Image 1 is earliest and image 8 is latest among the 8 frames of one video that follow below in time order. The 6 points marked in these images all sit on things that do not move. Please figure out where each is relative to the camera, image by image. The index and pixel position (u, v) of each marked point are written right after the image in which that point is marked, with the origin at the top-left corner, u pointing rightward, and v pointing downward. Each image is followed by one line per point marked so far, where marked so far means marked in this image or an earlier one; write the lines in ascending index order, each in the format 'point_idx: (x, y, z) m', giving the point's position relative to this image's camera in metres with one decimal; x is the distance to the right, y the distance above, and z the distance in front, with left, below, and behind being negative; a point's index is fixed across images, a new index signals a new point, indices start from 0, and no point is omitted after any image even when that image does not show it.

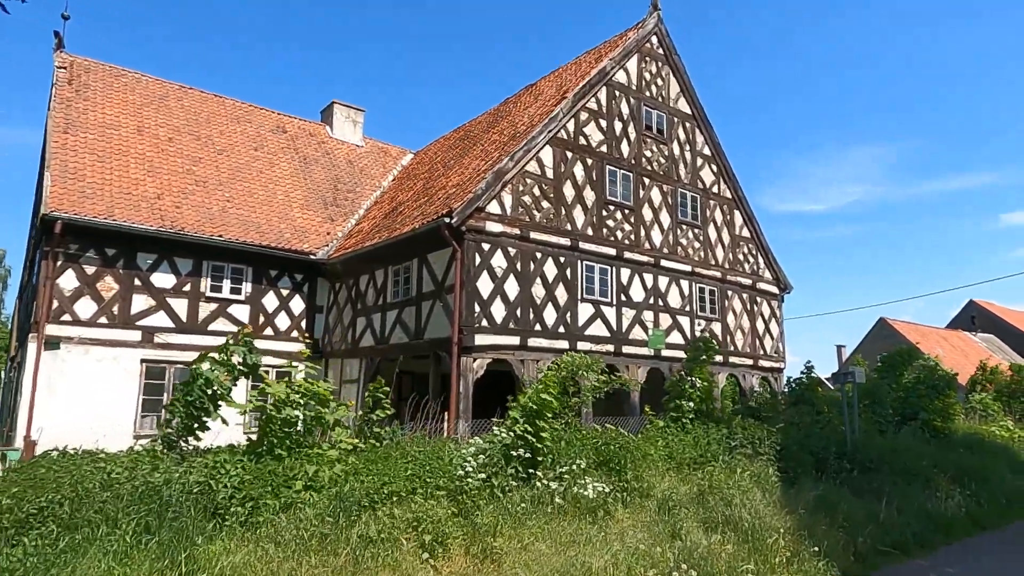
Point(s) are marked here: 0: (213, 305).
0: (-7.4, -0.4, +16.3) m
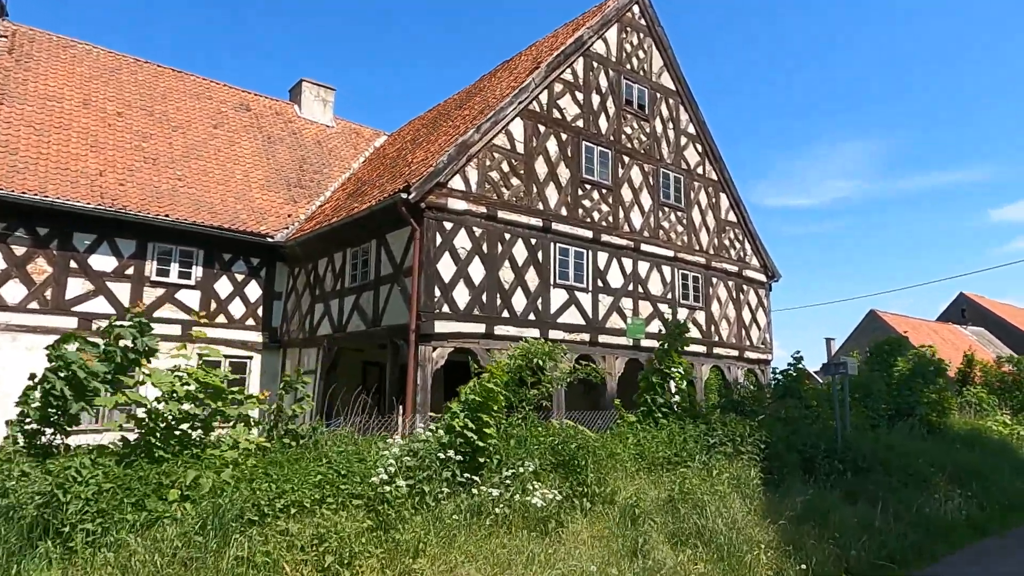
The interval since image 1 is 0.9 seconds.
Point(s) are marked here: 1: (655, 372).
0: (-8.1, 0.0, +15.2) m
1: (+2.2, -1.3, +10.6) m
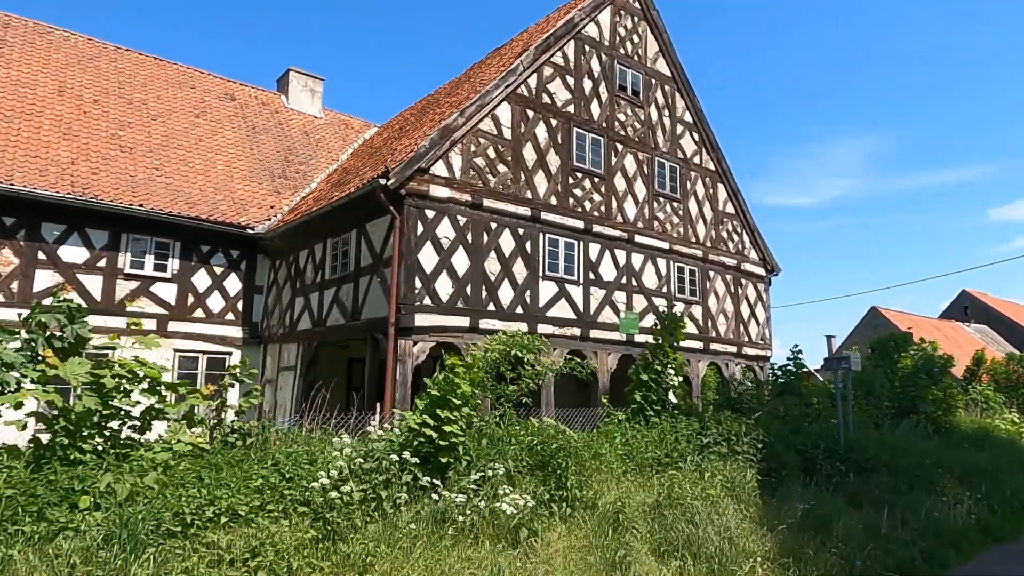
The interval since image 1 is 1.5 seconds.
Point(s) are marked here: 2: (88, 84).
0: (-8.3, +0.1, +14.6) m
1: (+2.0, -1.2, +10.0) m
2: (-11.3, +5.4, +17.7) m
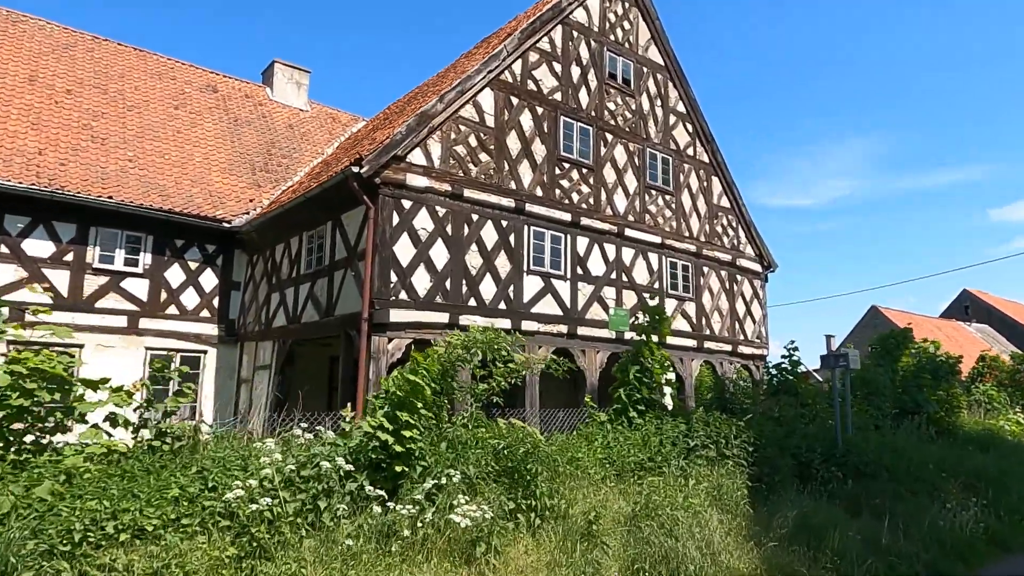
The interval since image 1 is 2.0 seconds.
0: (-8.6, +0.2, +14.0) m
1: (+1.7, -1.1, +9.4) m
2: (-11.6, +5.5, +17.1) m
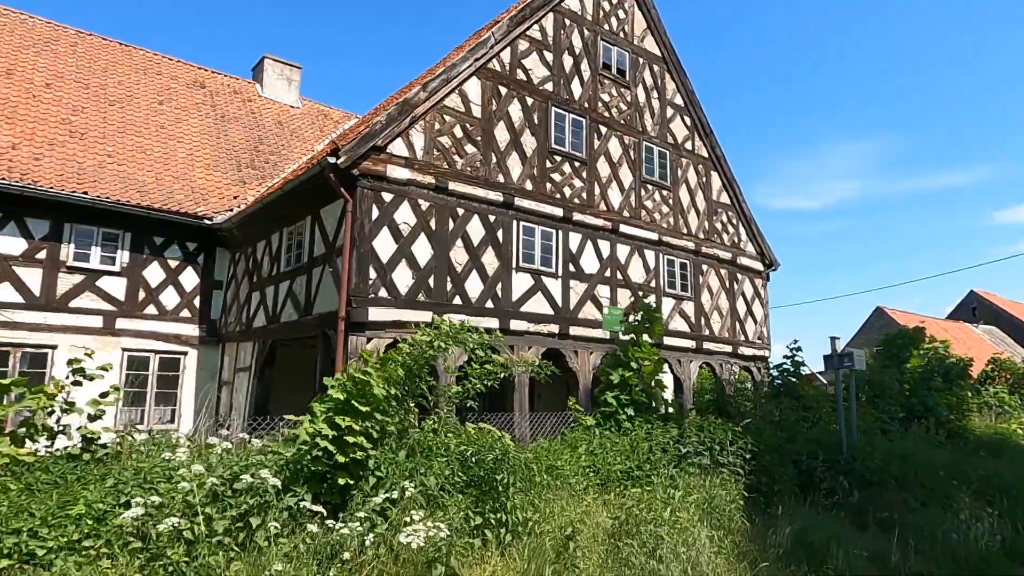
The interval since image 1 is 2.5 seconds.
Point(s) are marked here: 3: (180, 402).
0: (-8.8, +0.2, +13.5) m
1: (+1.4, -1.0, +8.8) m
2: (-11.8, +5.5, +16.7) m
3: (-7.2, -2.5, +14.5) m
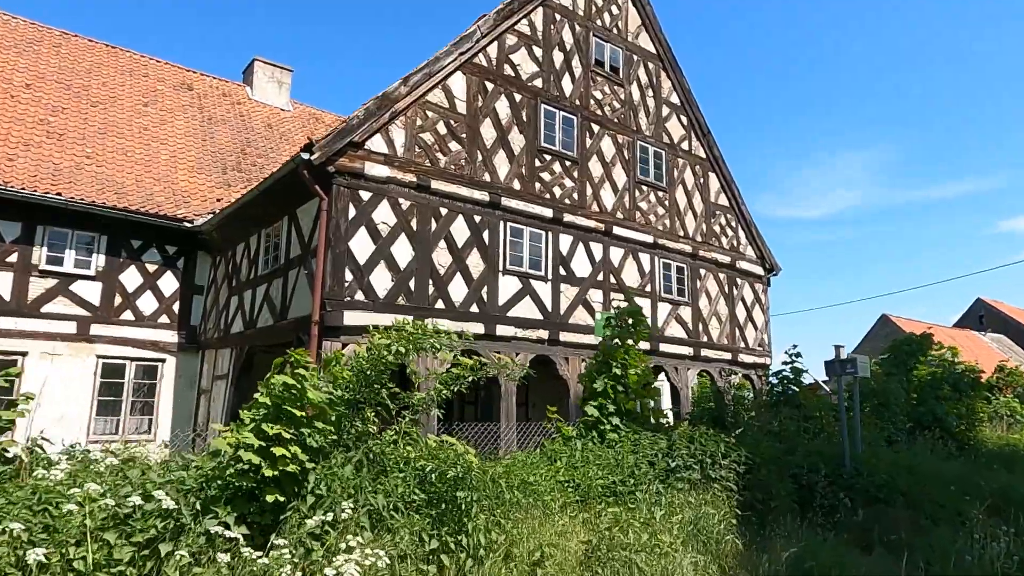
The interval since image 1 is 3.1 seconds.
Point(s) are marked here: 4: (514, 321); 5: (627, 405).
0: (-9.1, +0.1, +13.0) m
1: (+1.2, -1.0, +8.3) m
2: (-12.0, +5.4, +16.3) m
3: (-7.4, -2.6, +13.9) m
4: (0.0, -0.6, +11.4) m
5: (+1.4, -1.4, +7.9) m
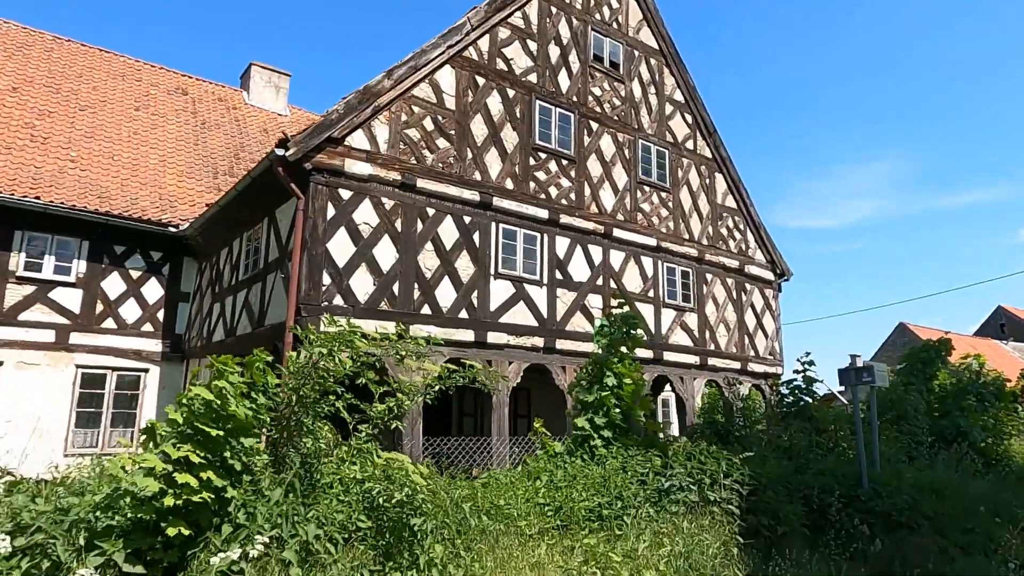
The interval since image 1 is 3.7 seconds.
0: (-9.1, 0.0, +12.6) m
1: (+1.0, -1.0, +7.6) m
2: (-12.1, +5.2, +15.9) m
3: (-7.5, -2.7, +13.4) m
4: (-0.1, -0.6, +10.8) m
5: (+1.2, -1.4, +7.2) m
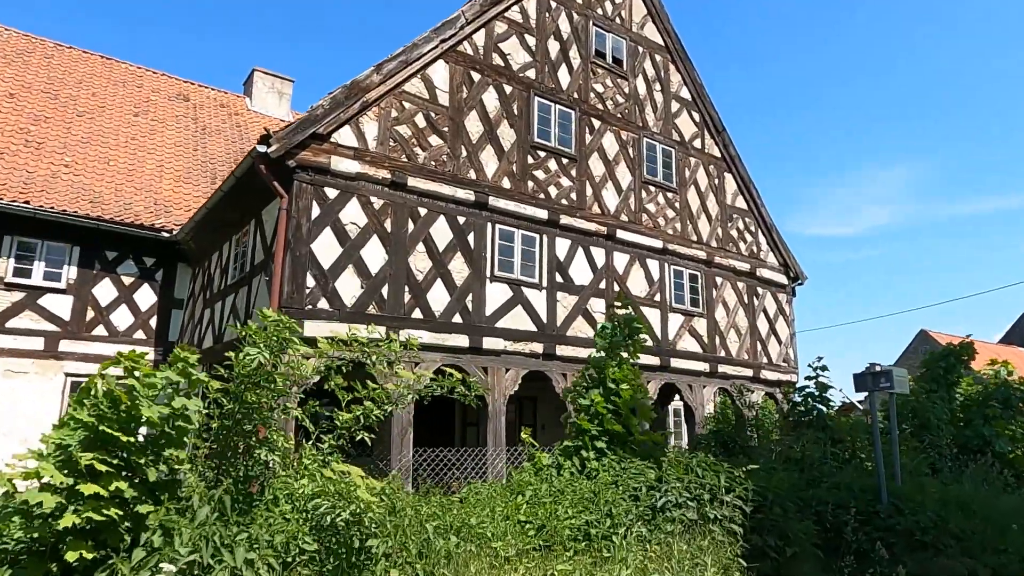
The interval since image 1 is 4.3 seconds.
0: (-9.2, -0.1, +12.3) m
1: (+0.9, -1.0, +7.1) m
2: (-12.0, +5.0, +15.8) m
3: (-7.5, -2.8, +13.0) m
4: (-0.1, -0.7, +10.3) m
5: (+1.1, -1.4, +6.7) m
